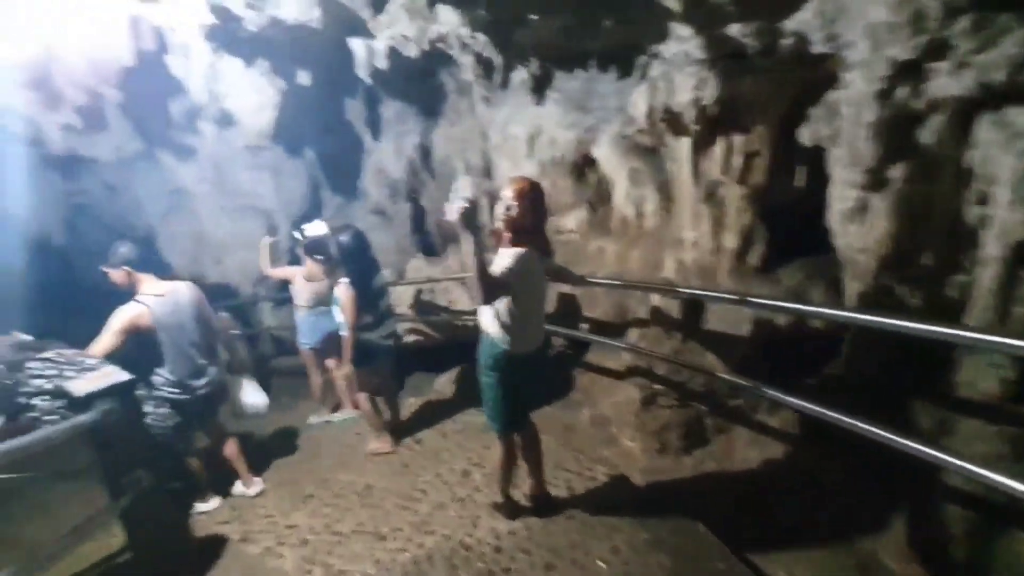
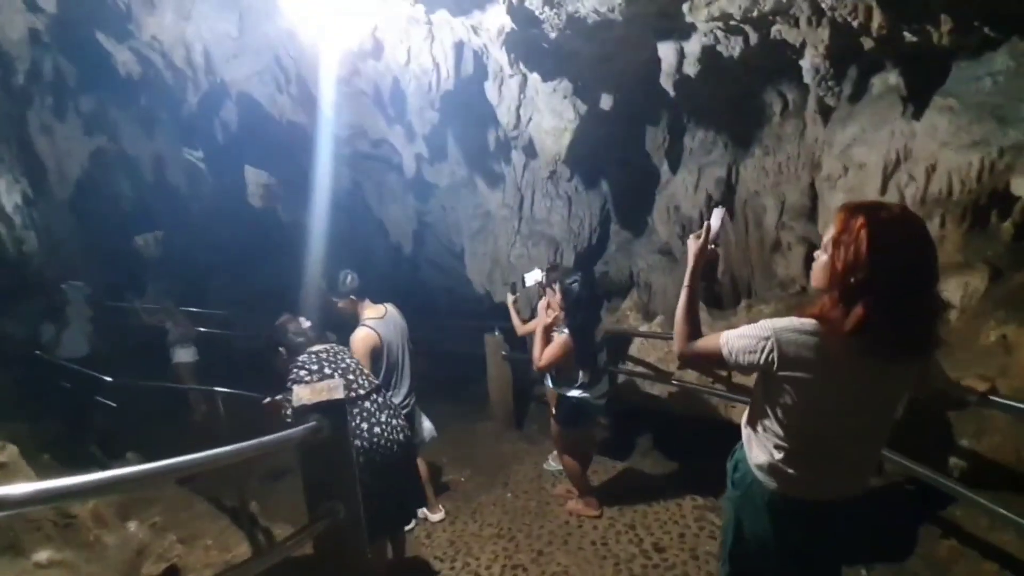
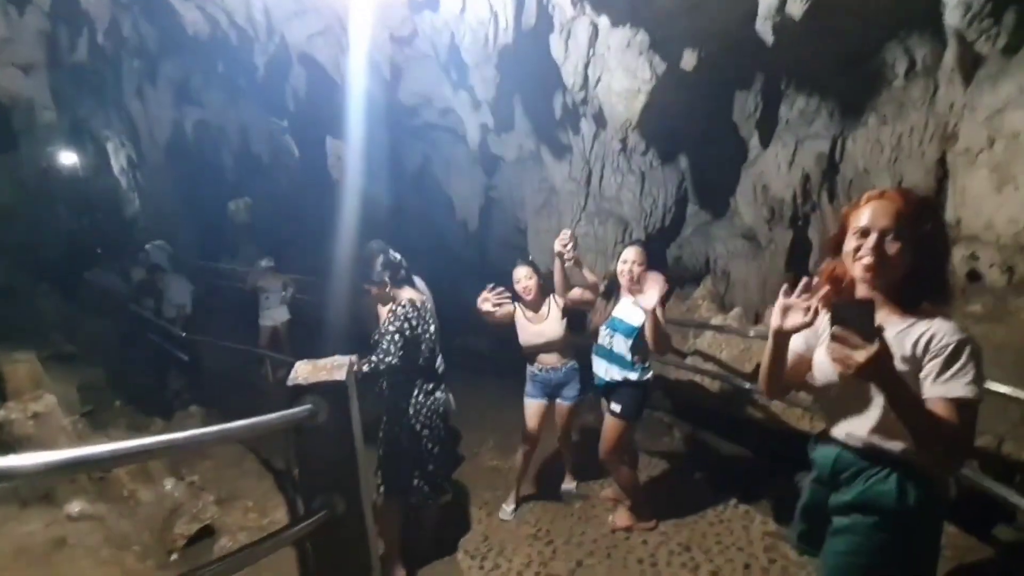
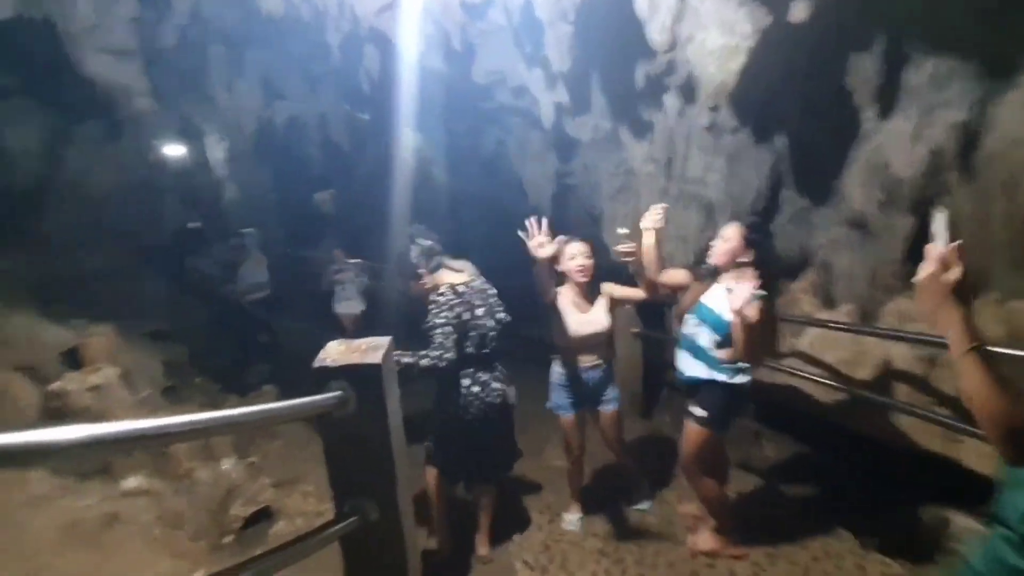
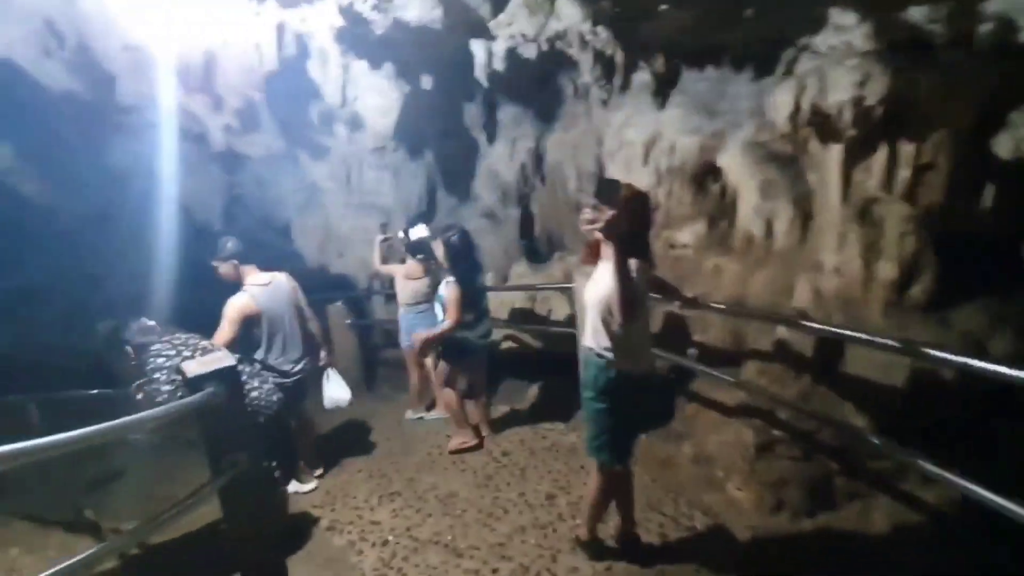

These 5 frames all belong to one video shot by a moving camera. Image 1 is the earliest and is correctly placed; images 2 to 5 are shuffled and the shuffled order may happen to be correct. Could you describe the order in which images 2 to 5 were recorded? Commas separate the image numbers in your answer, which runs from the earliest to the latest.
5, 2, 3, 4
